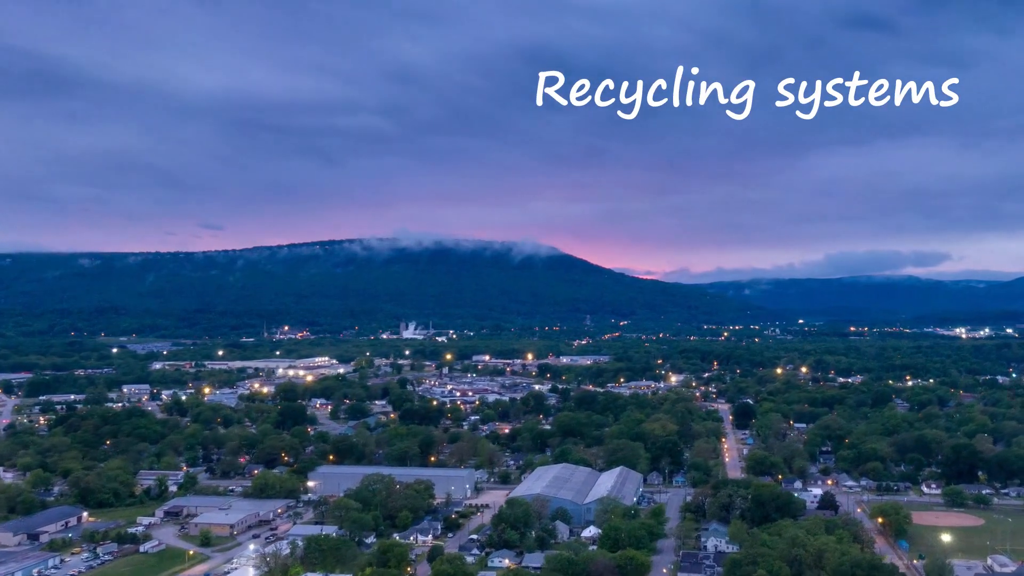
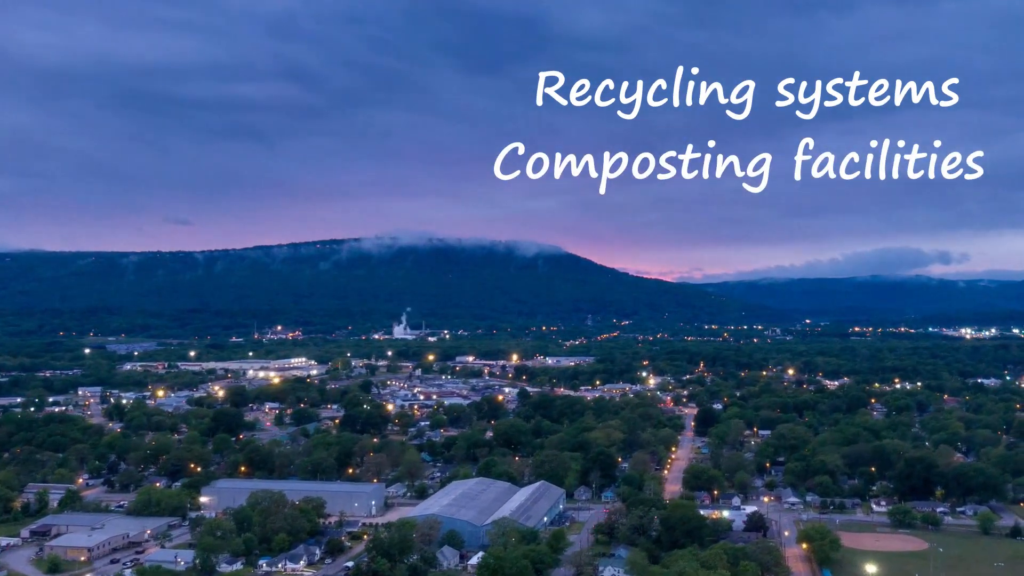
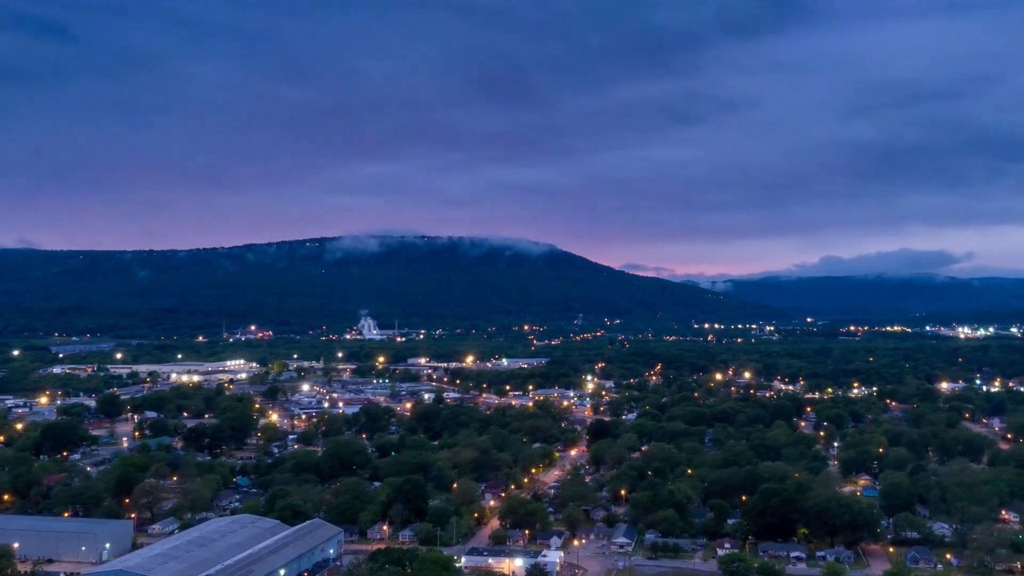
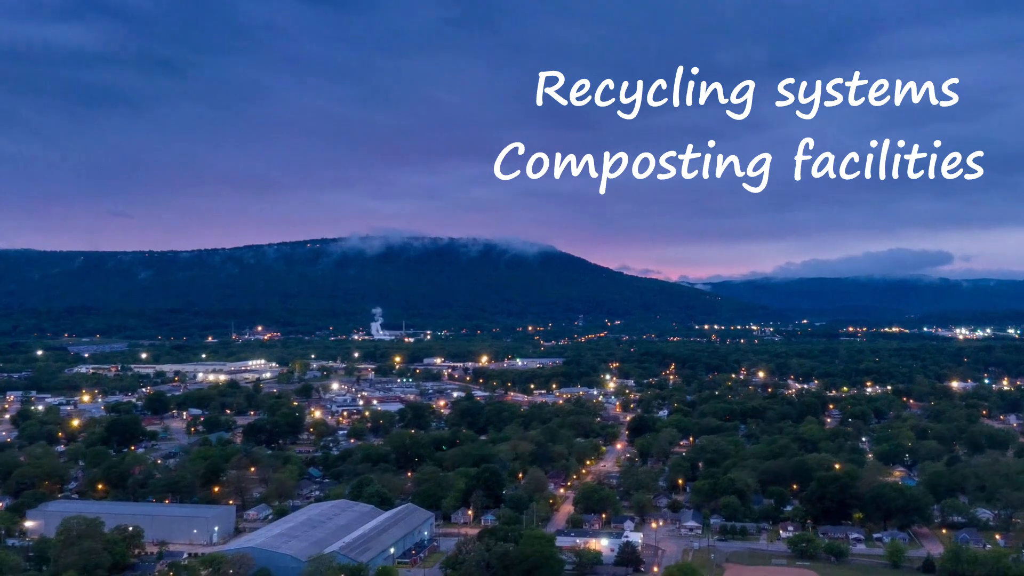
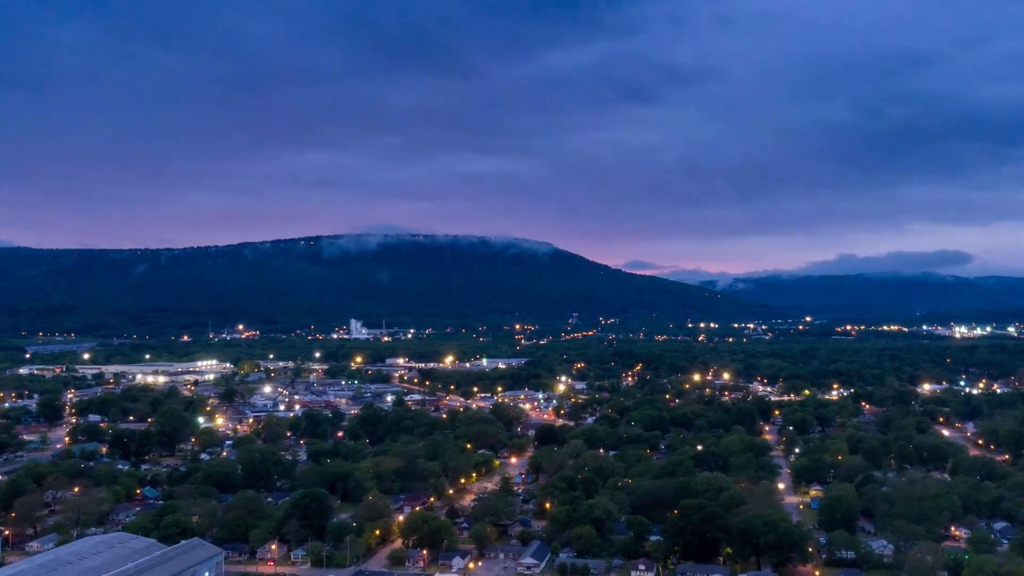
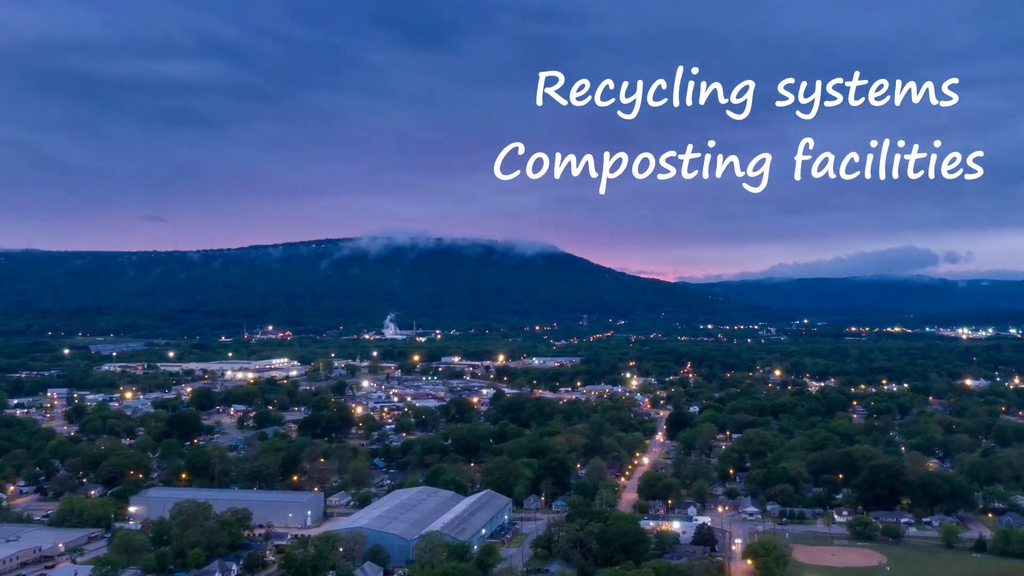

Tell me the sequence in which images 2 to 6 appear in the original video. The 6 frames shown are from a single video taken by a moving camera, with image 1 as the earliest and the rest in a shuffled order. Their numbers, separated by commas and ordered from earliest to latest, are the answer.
2, 6, 4, 3, 5
